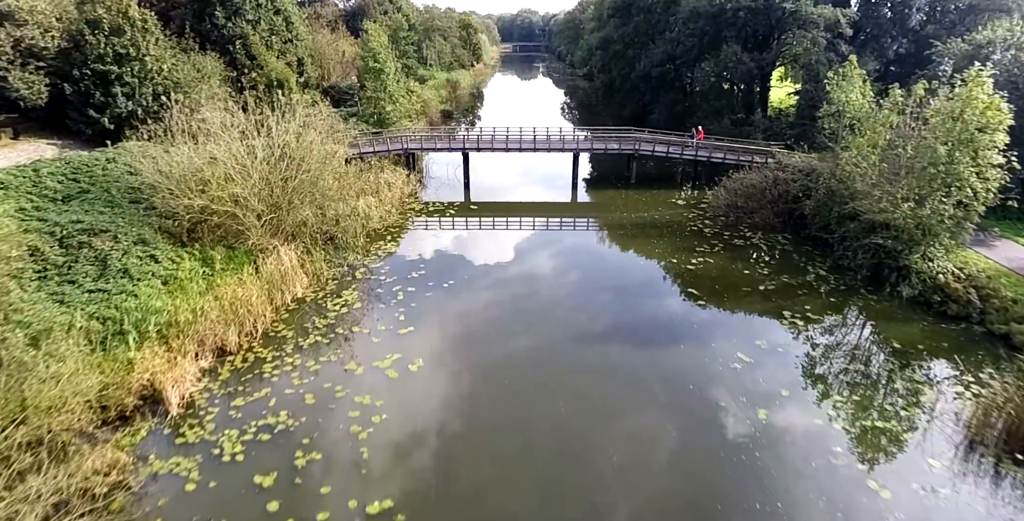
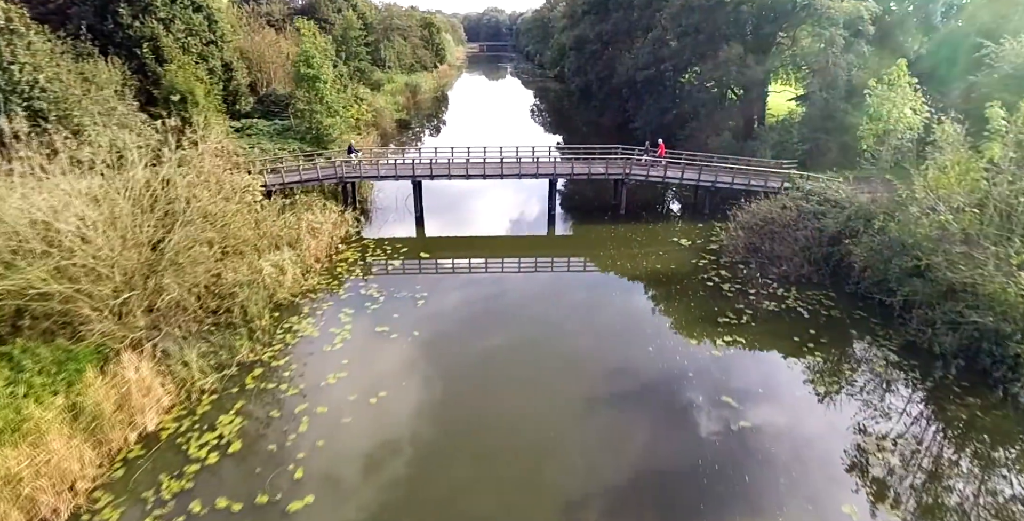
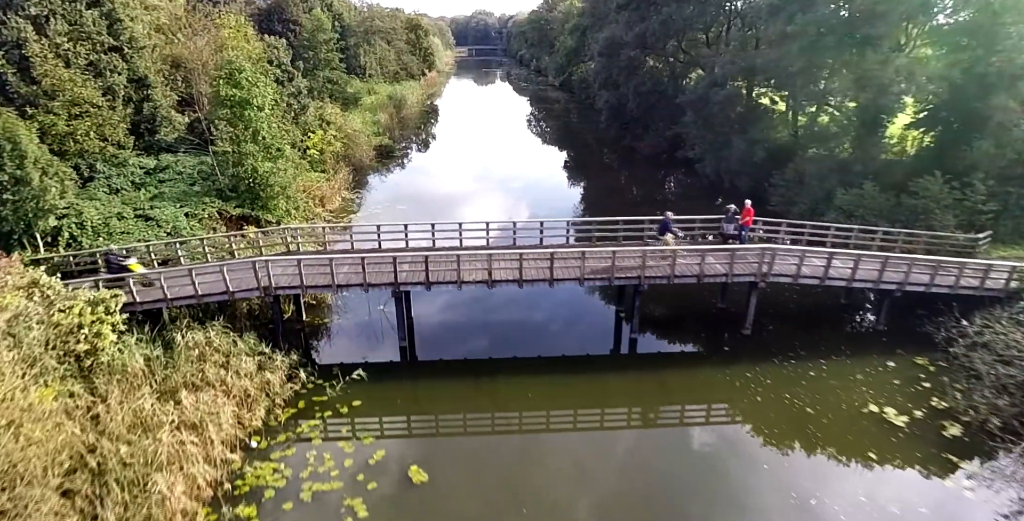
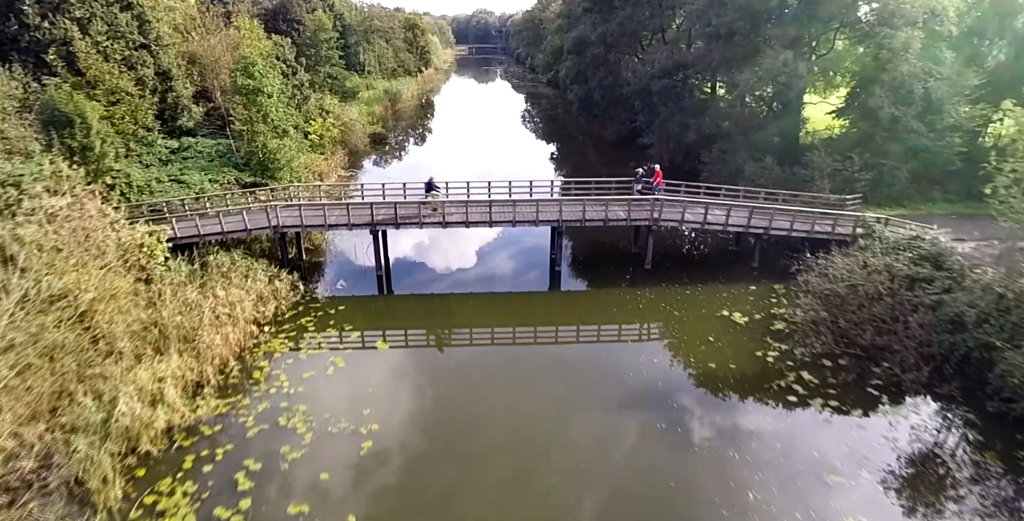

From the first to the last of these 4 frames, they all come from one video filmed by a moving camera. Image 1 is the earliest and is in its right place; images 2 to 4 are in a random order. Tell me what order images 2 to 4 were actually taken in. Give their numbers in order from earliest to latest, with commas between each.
2, 4, 3
